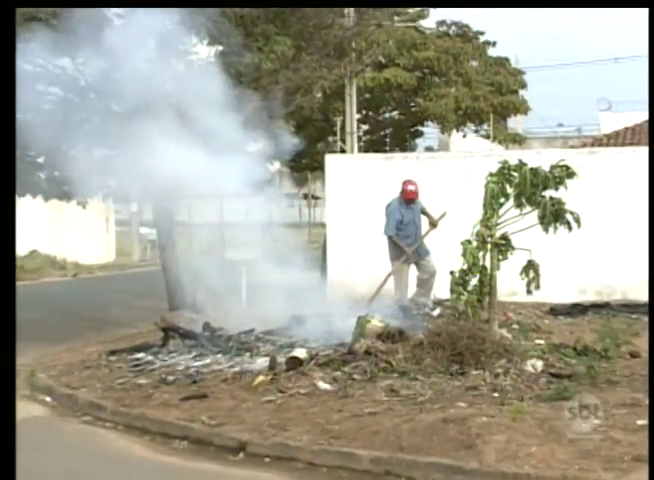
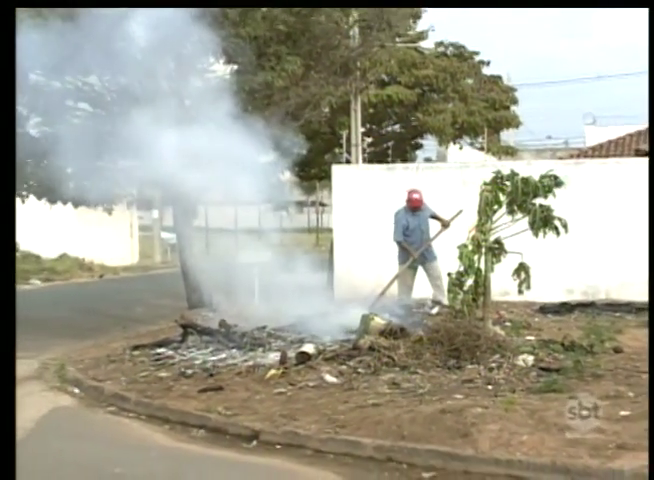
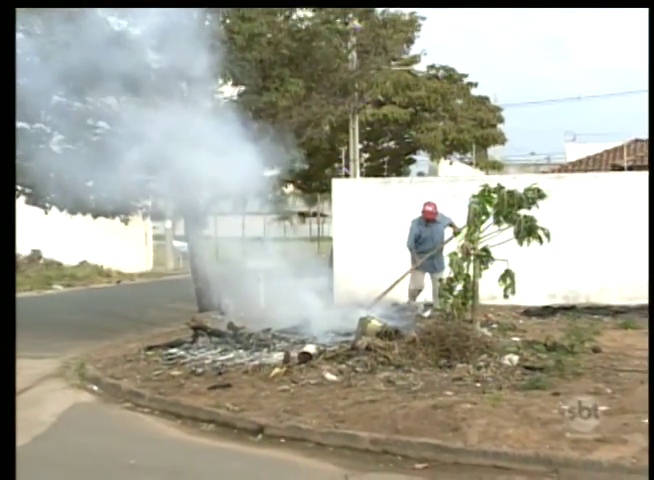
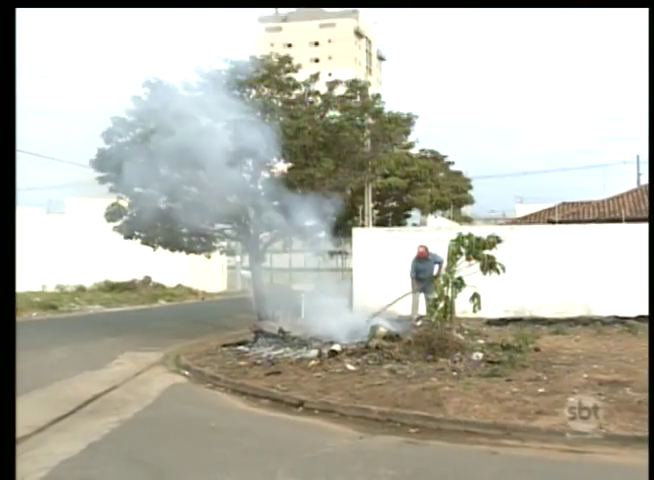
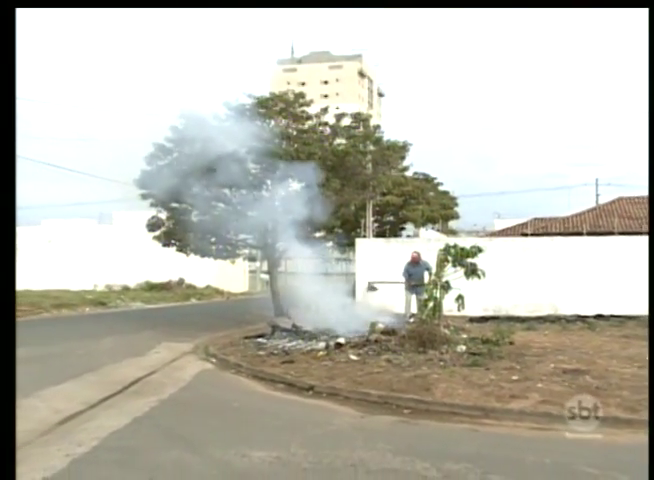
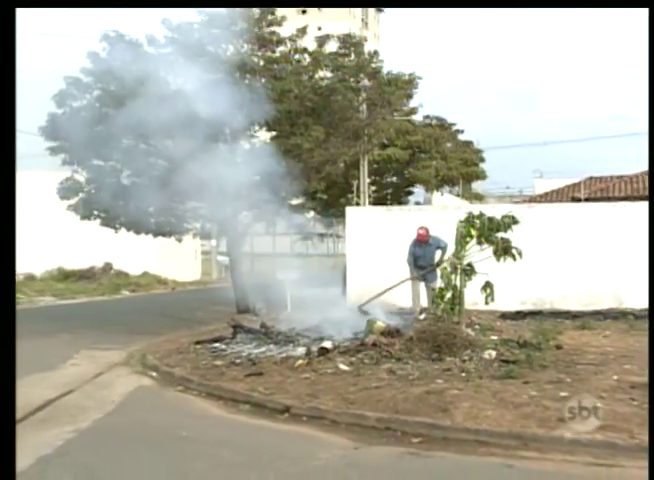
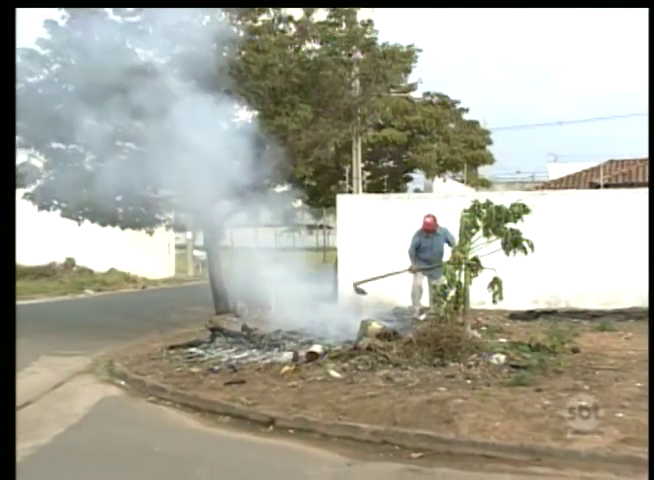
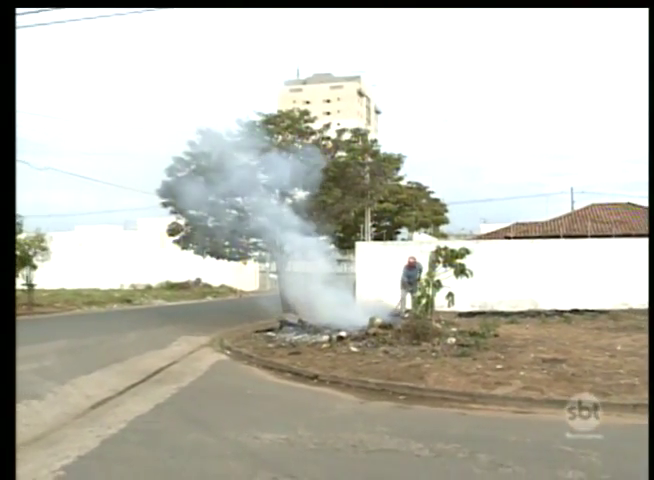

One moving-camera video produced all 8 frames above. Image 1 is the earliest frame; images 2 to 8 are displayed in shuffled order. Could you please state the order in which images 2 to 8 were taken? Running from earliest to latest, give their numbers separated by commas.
2, 3, 7, 6, 4, 5, 8
